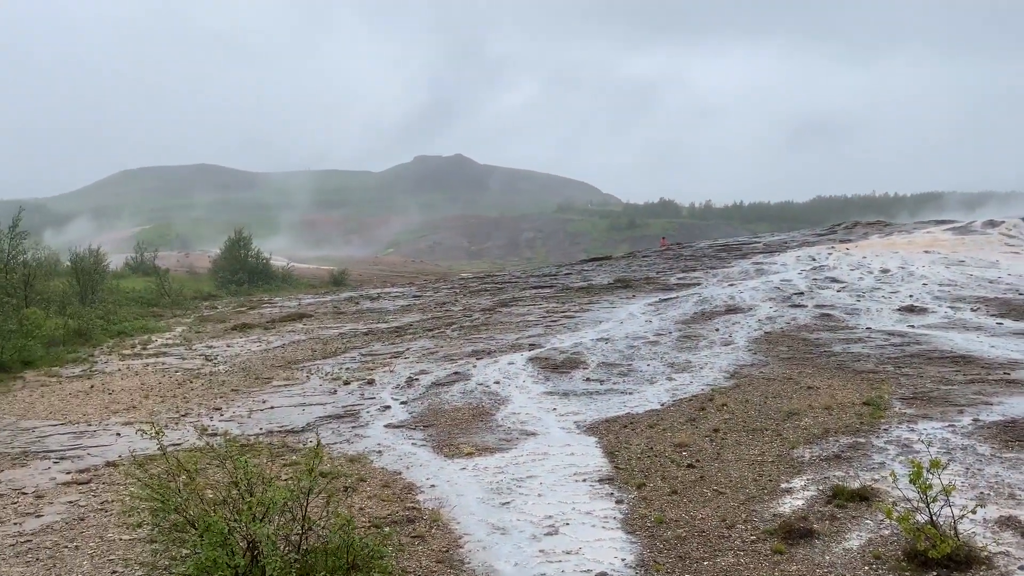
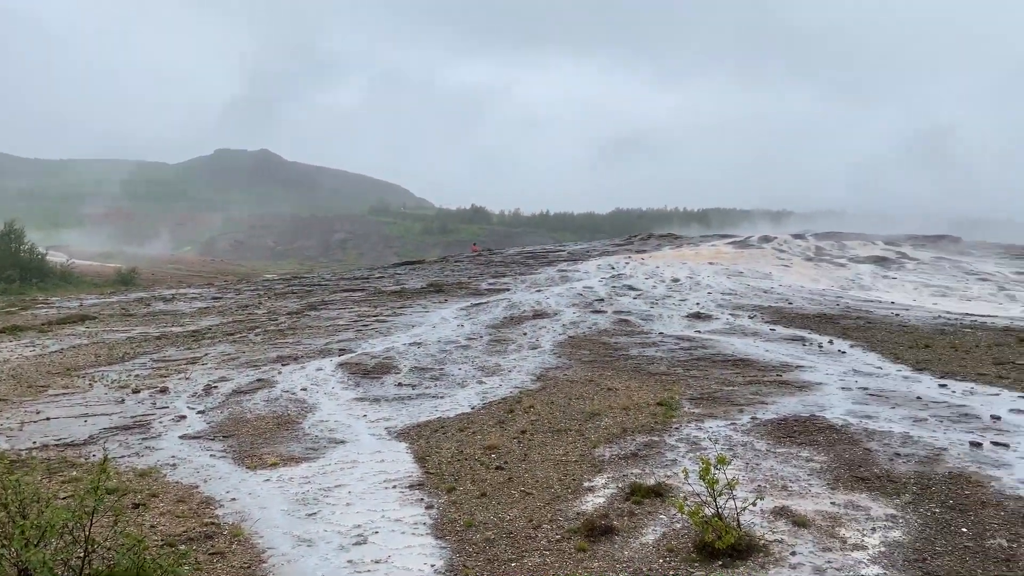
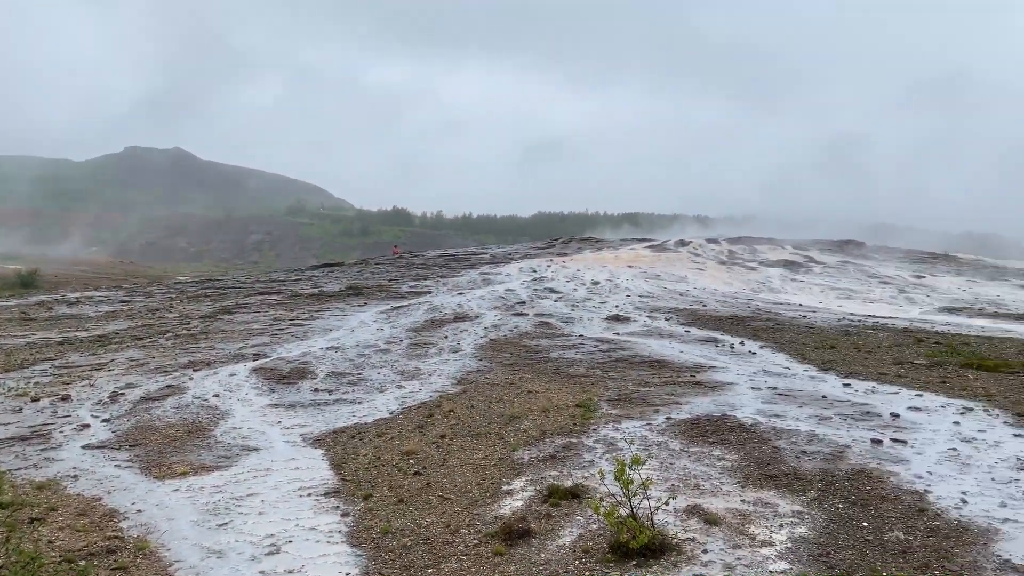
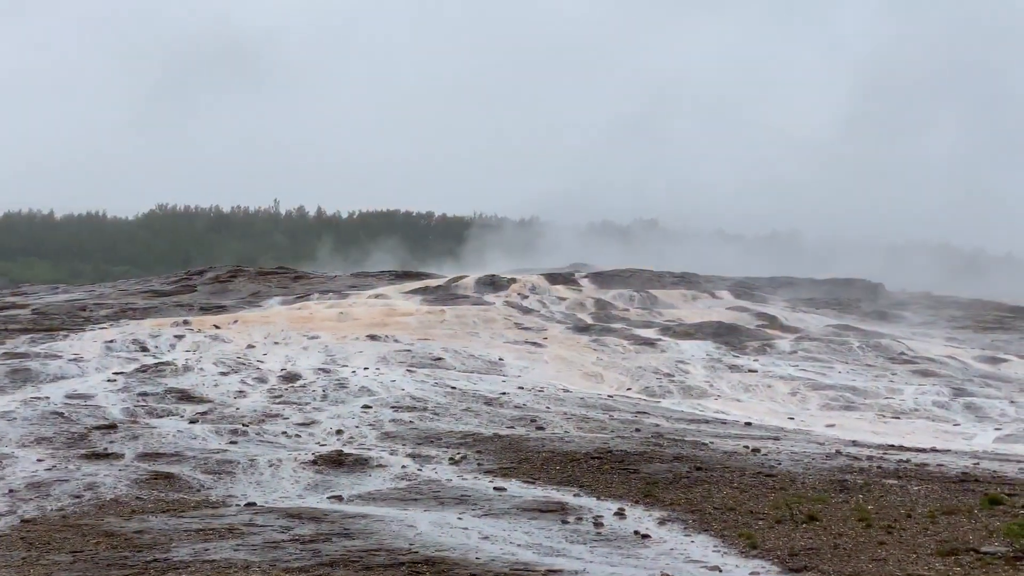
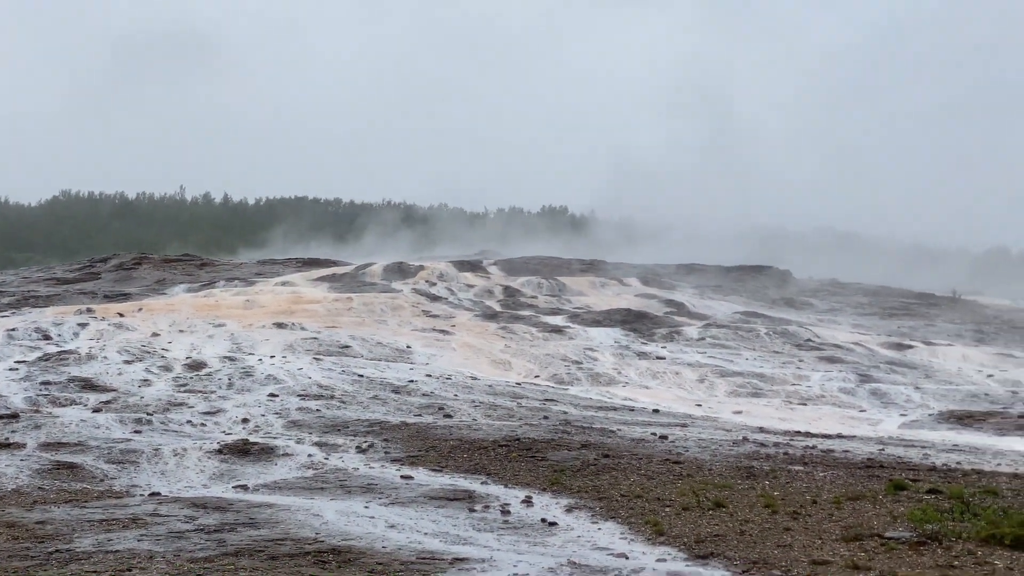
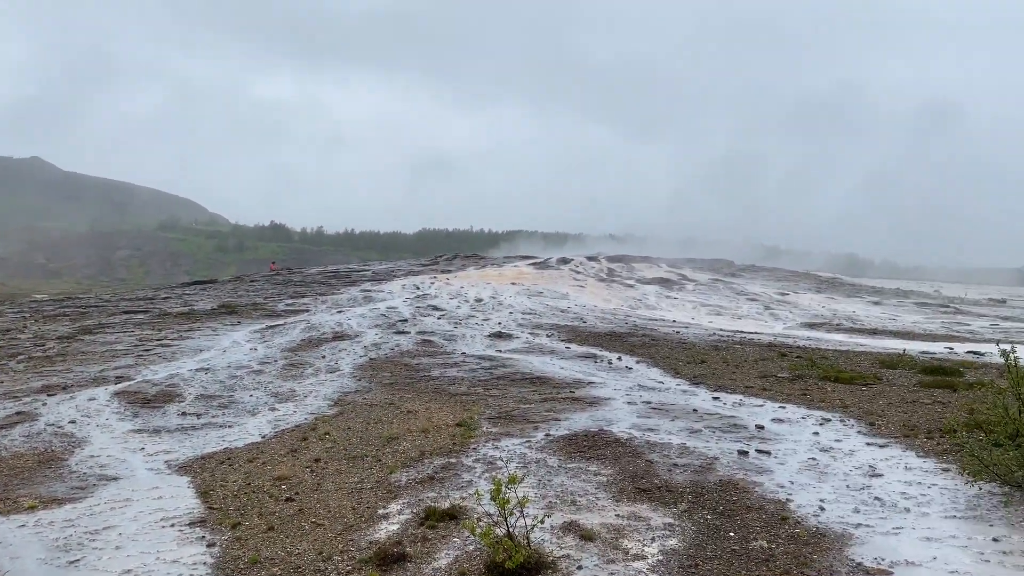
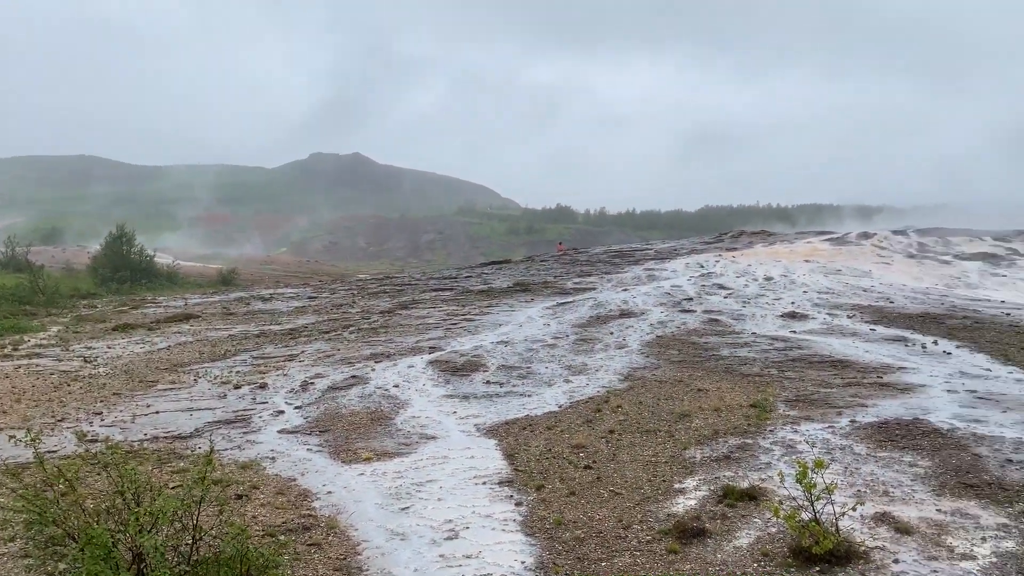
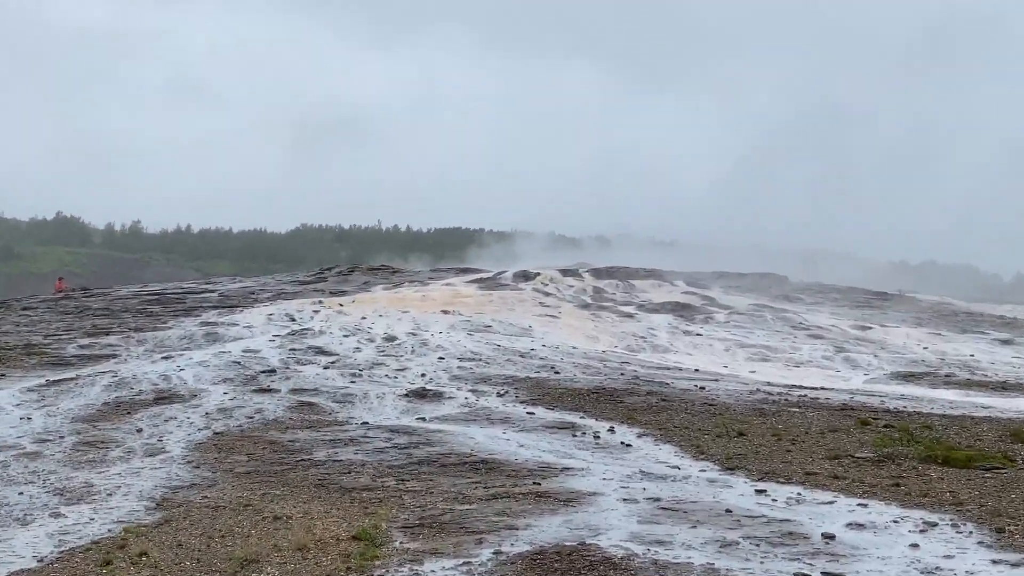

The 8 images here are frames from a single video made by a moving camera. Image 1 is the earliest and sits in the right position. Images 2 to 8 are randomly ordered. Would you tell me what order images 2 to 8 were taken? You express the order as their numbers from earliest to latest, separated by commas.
7, 2, 3, 6, 8, 4, 5
